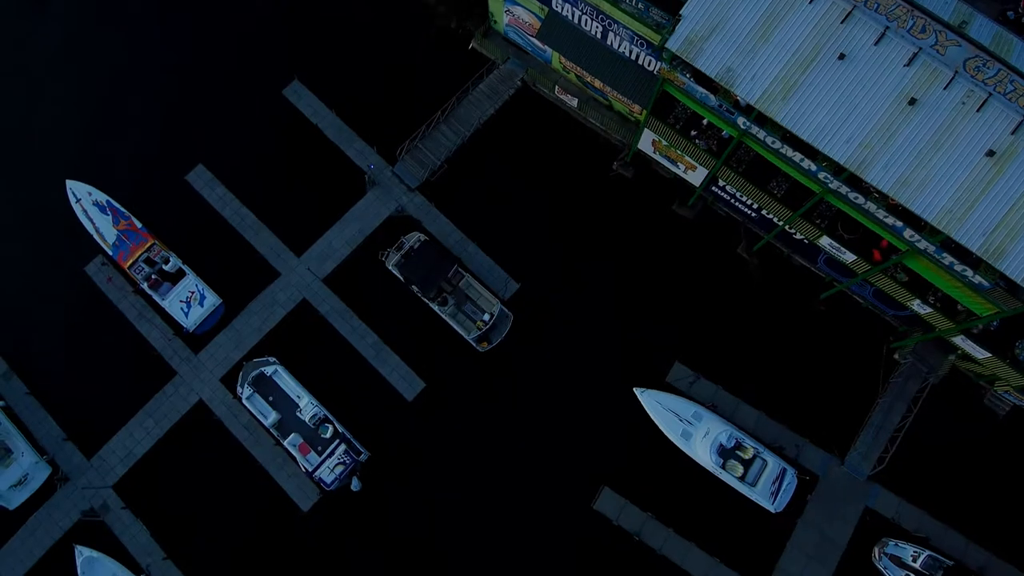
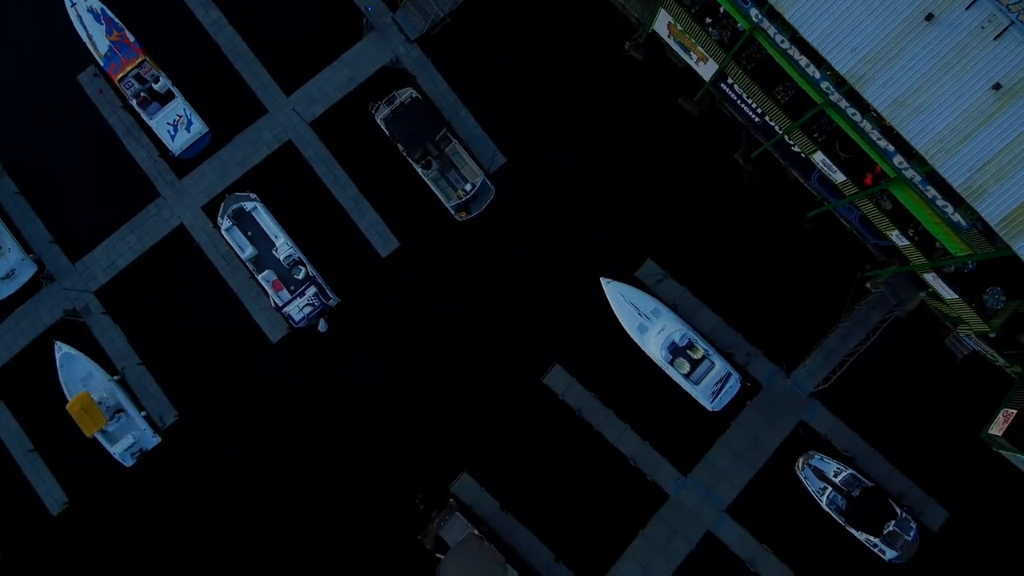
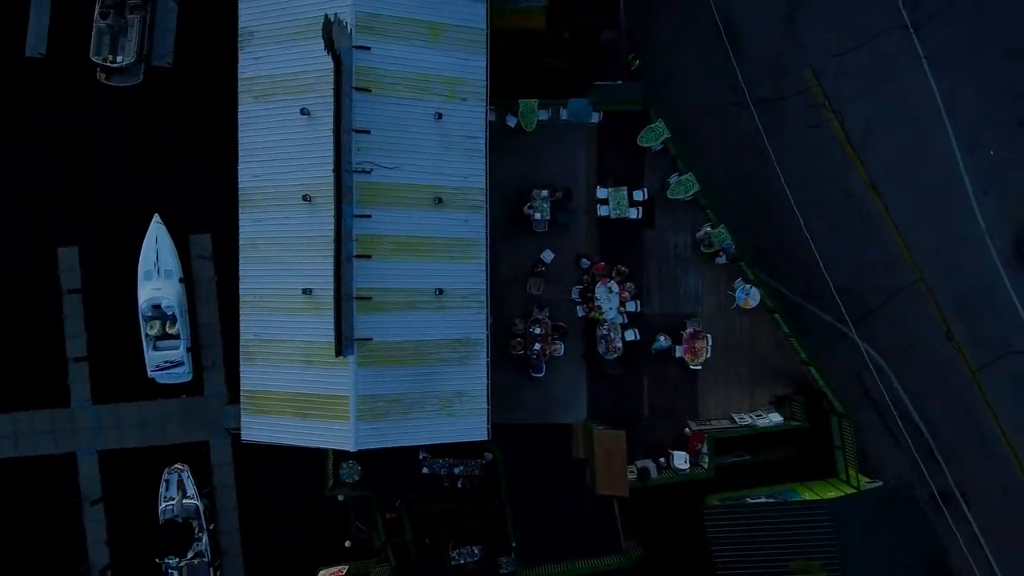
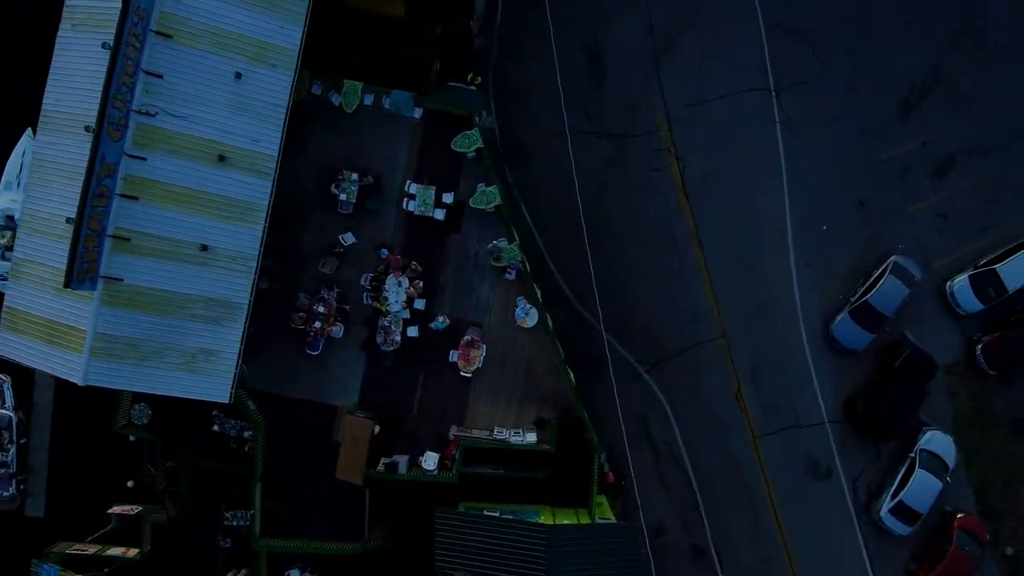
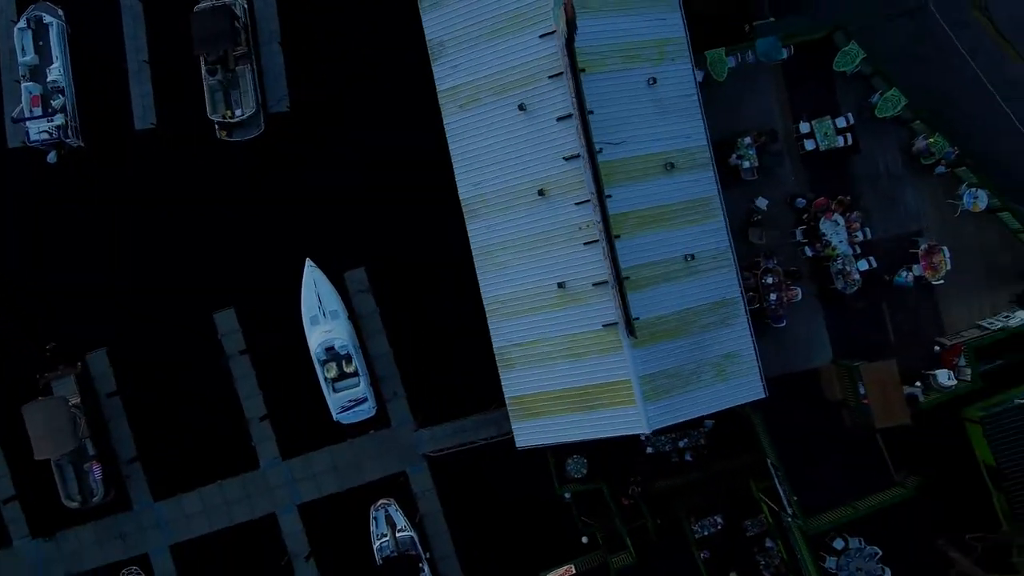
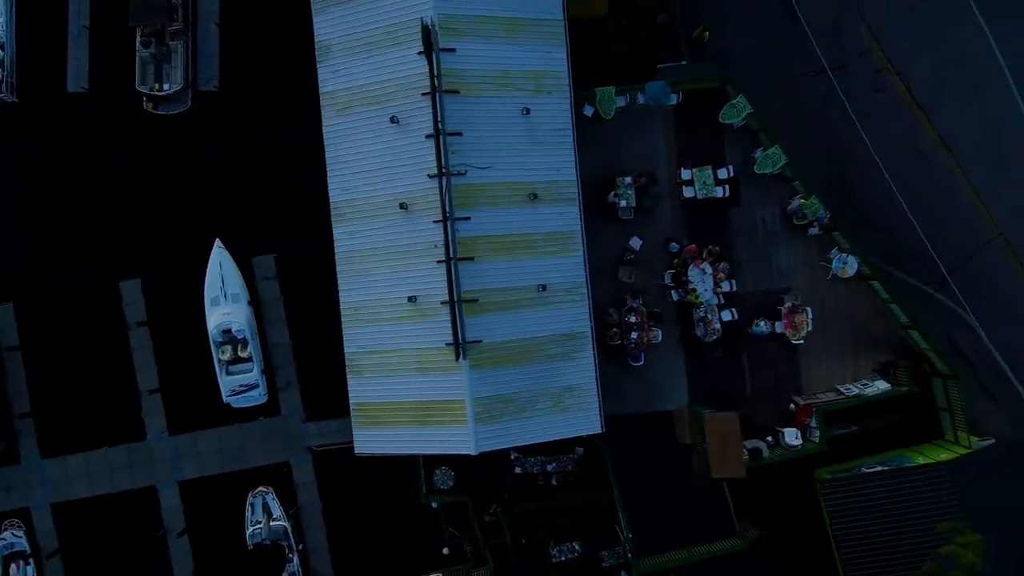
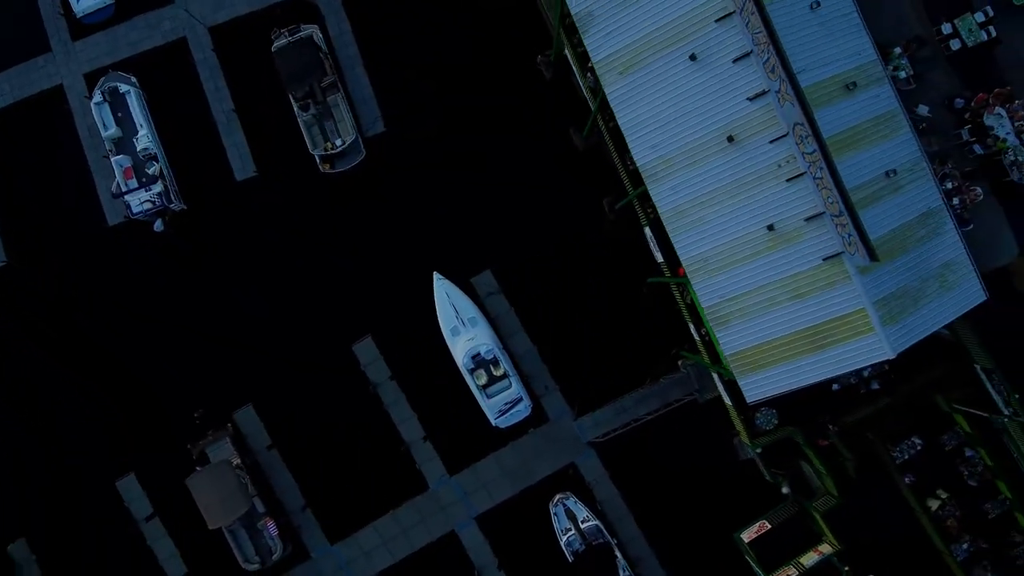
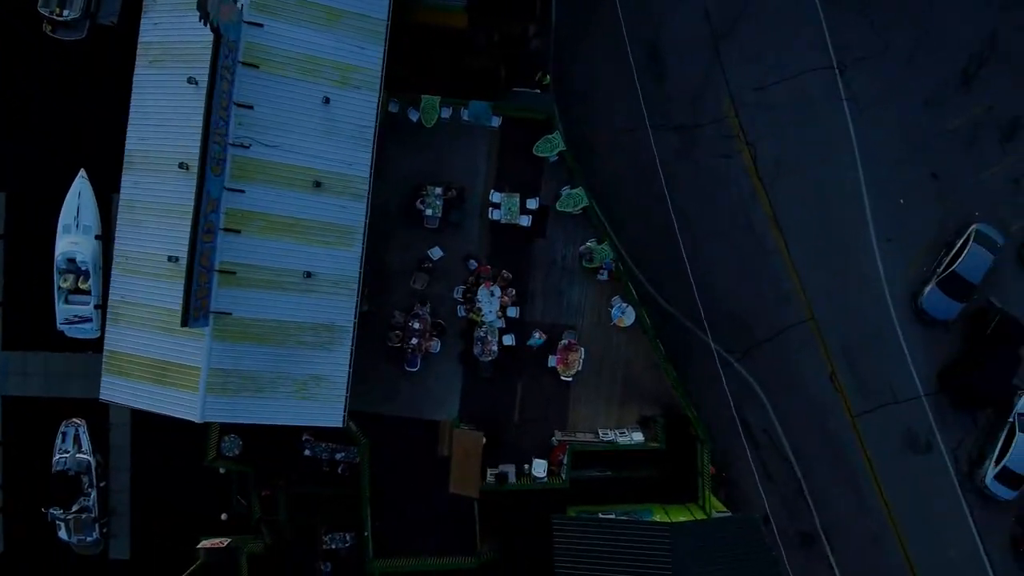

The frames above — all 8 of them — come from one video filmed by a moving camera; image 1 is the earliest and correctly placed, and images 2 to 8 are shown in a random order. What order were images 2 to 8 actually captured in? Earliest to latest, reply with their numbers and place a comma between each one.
2, 7, 5, 6, 3, 8, 4
